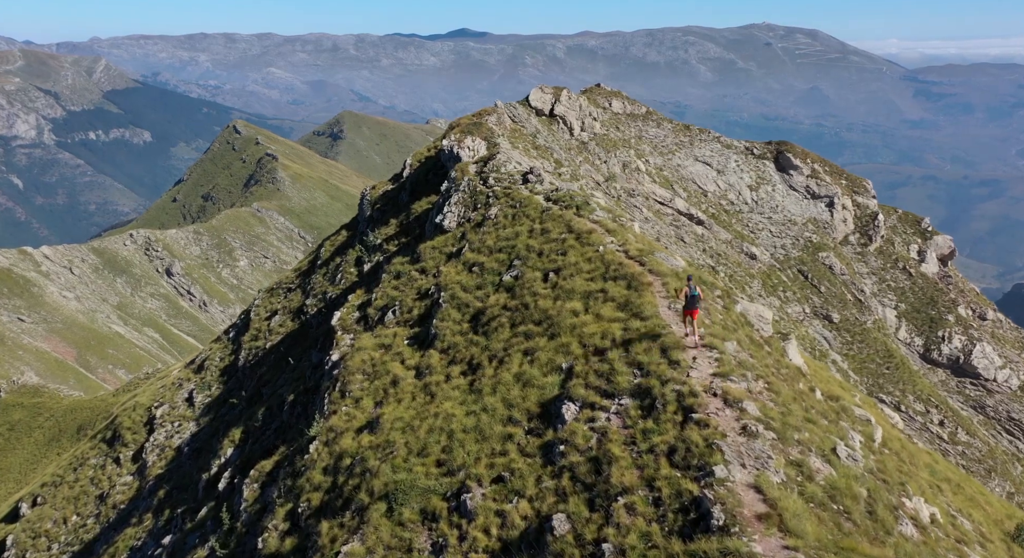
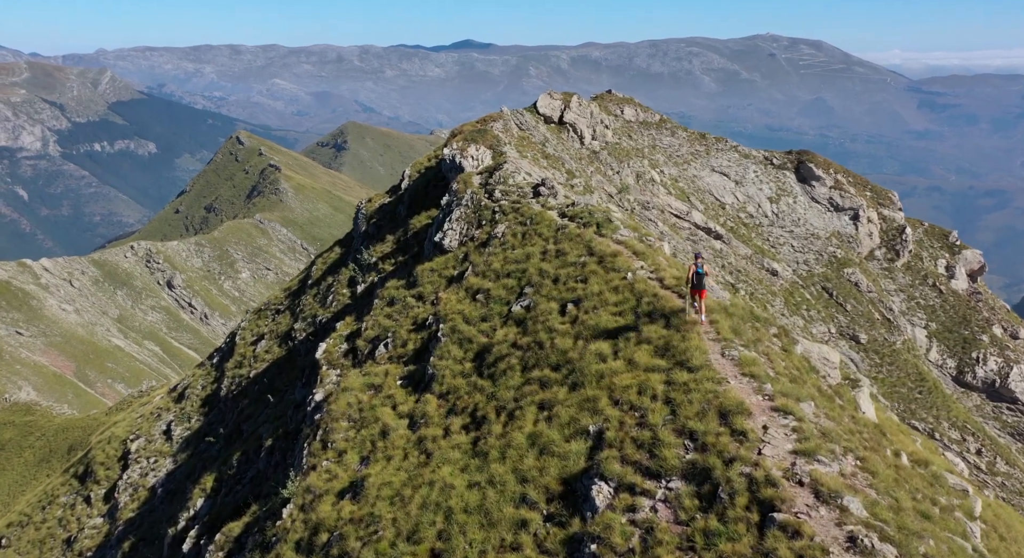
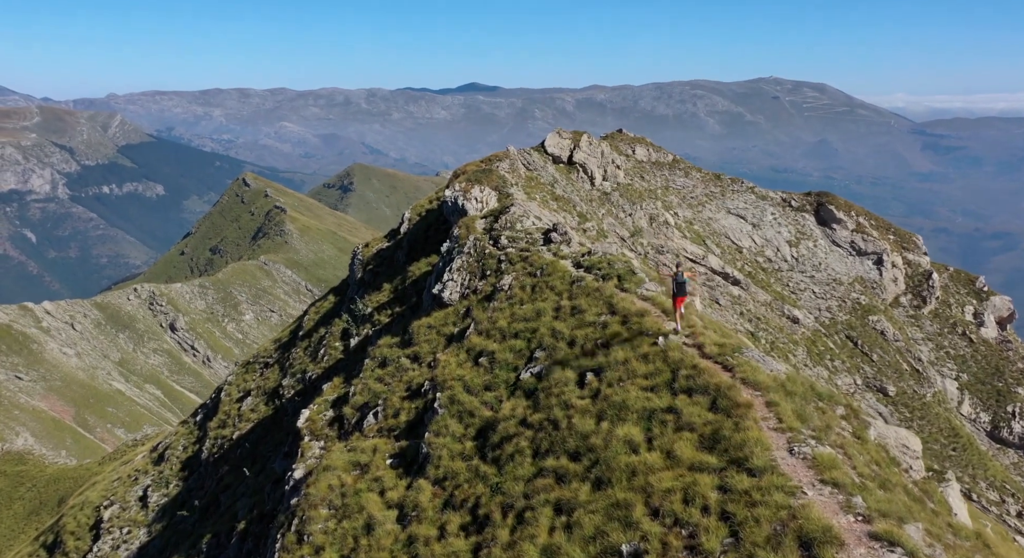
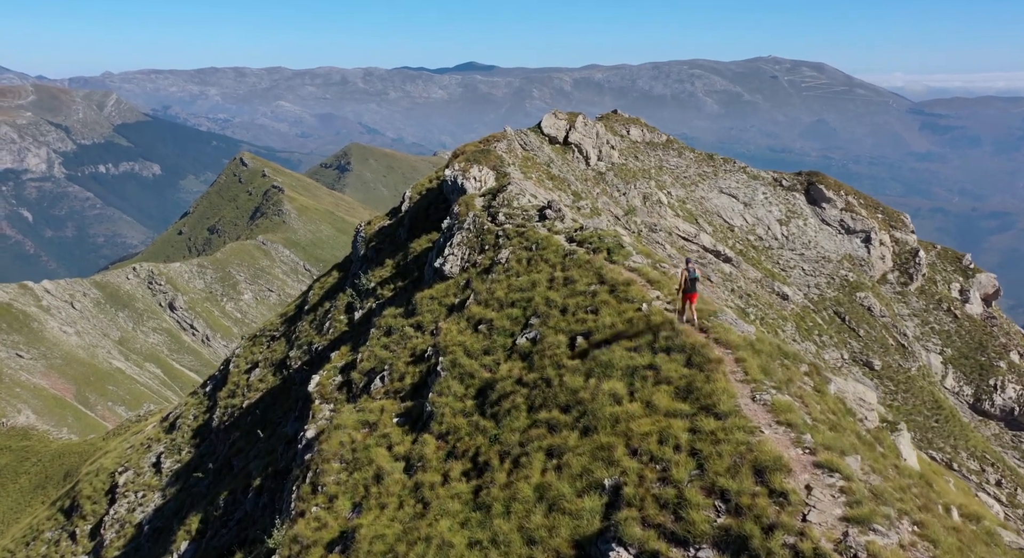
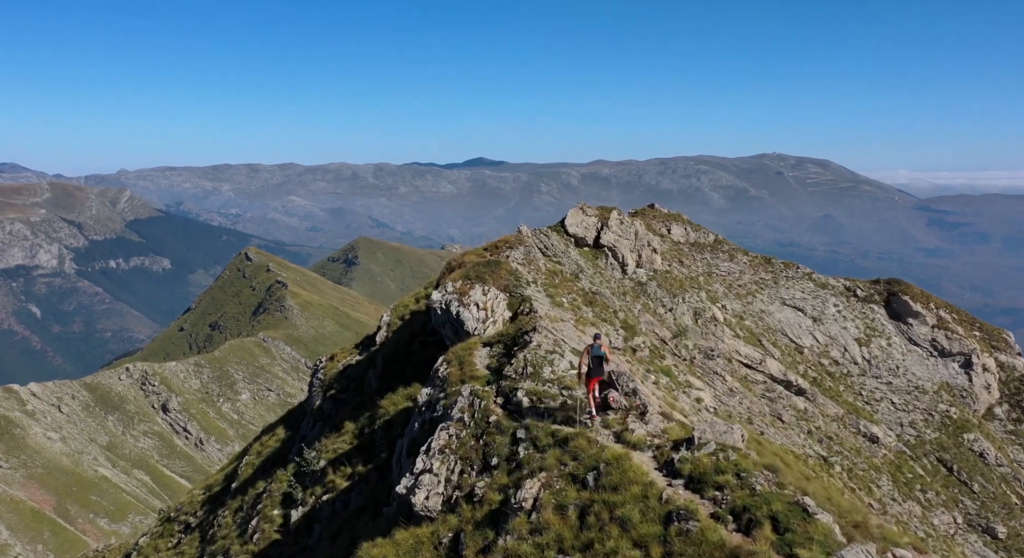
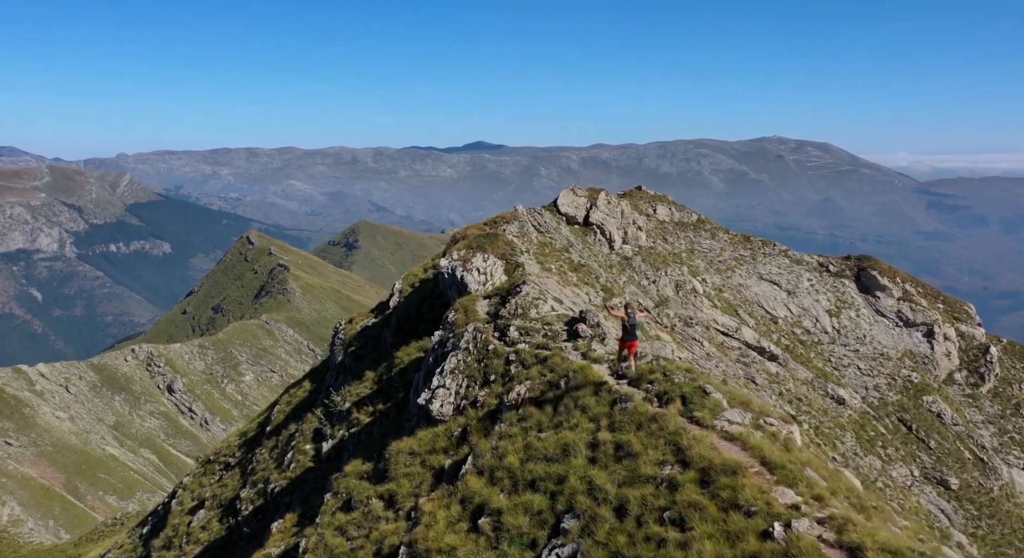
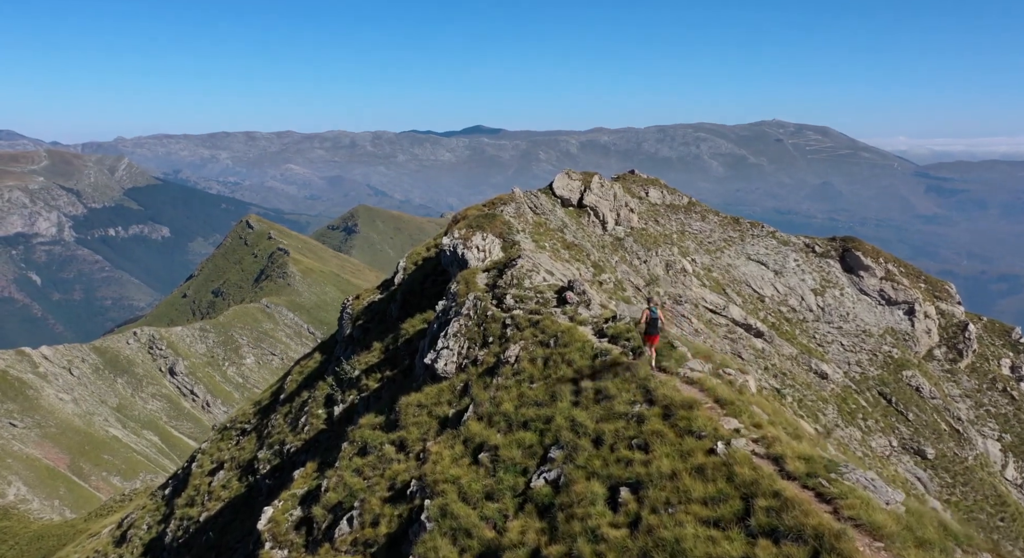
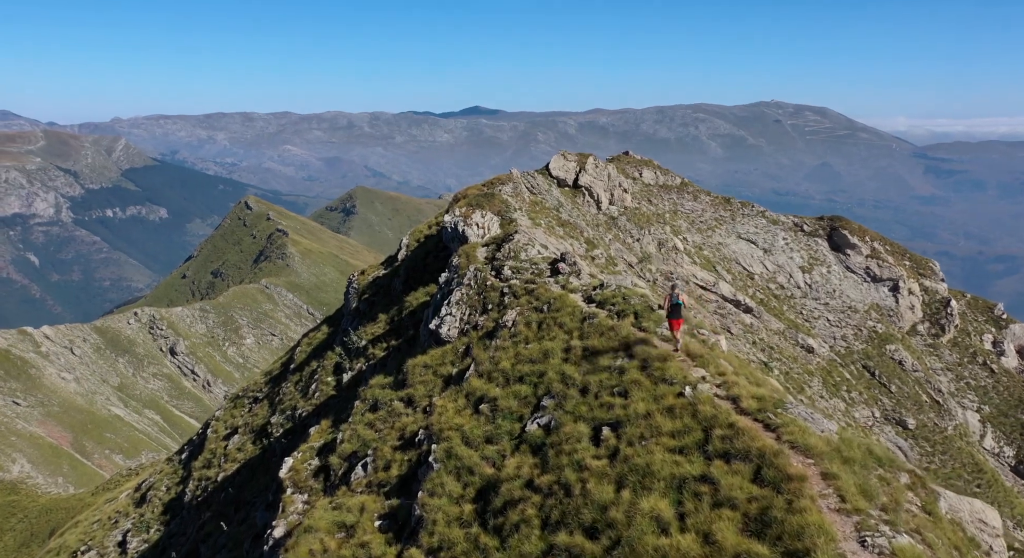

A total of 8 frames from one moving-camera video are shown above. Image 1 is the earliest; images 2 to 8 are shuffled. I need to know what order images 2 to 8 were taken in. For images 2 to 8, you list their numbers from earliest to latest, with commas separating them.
2, 4, 3, 8, 7, 6, 5
